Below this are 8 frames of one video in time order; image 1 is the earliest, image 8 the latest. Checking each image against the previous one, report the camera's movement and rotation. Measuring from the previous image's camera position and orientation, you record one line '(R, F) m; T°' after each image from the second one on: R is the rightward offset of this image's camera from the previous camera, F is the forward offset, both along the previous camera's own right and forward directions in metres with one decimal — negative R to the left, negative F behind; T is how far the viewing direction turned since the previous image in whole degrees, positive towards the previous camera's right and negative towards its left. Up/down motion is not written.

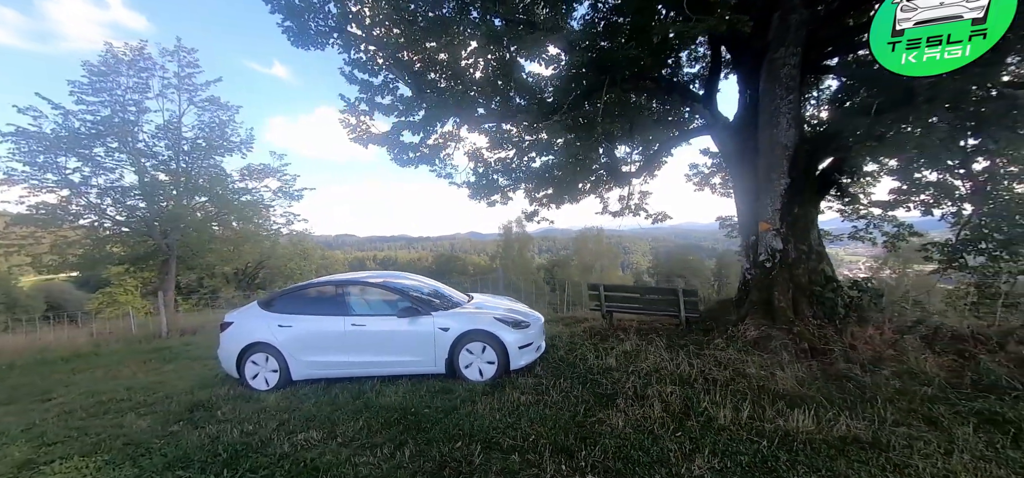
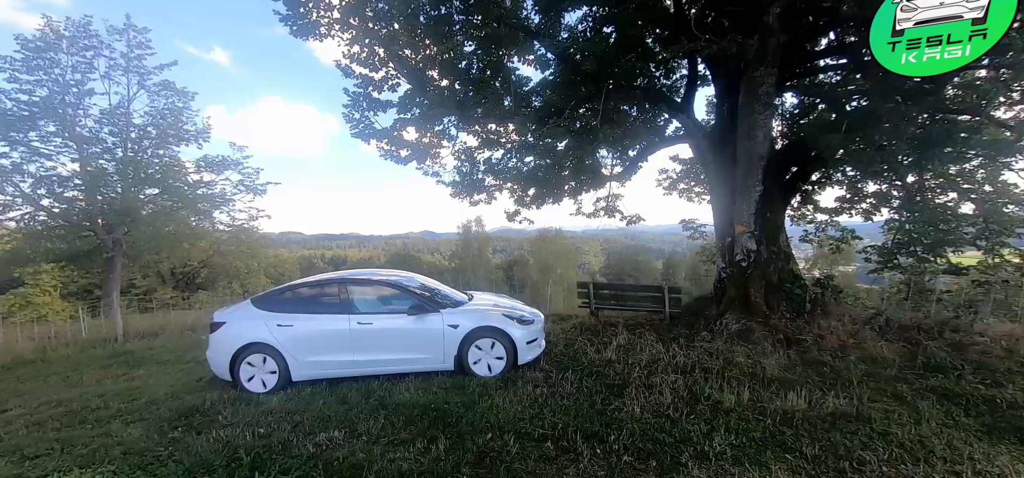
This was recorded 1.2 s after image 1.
(-0.7, -0.1) m; +6°
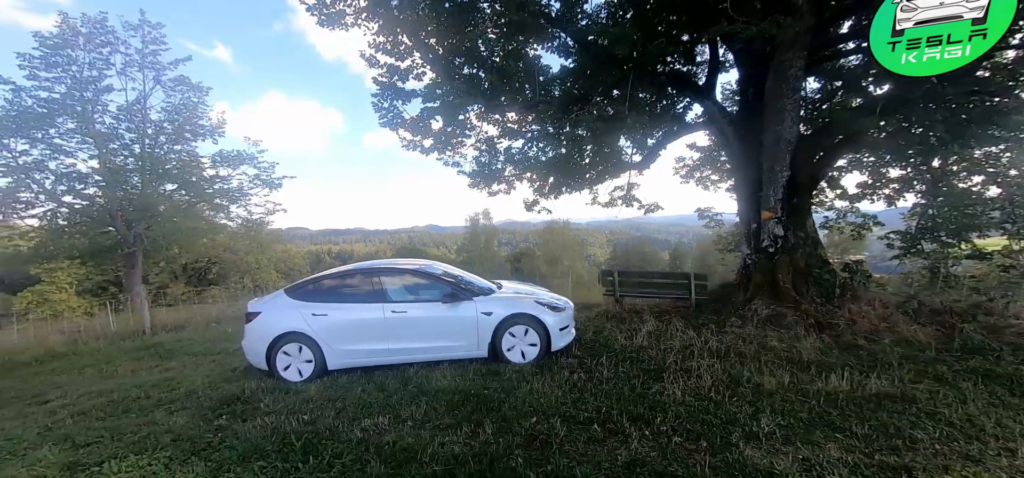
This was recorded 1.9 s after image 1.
(-0.4, 0.0) m; -1°
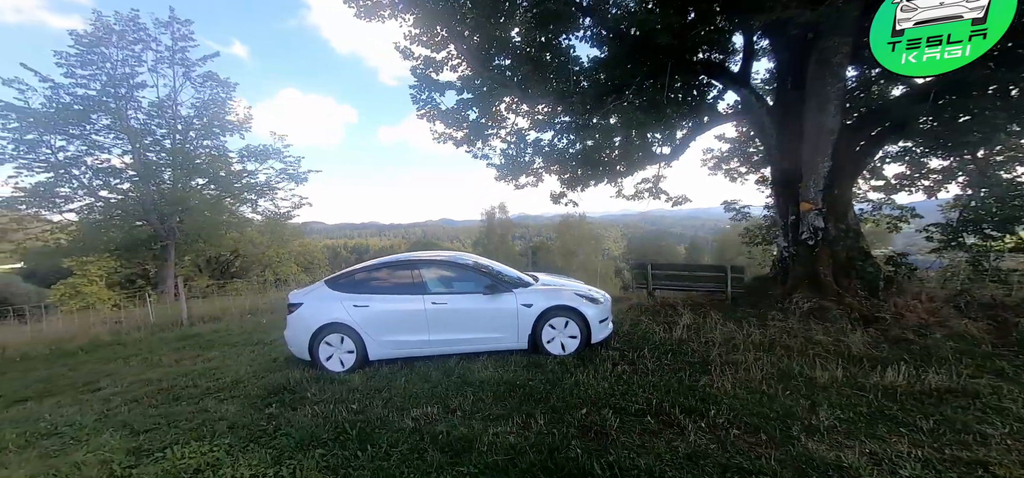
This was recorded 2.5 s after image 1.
(-0.4, 0.0) m; -2°
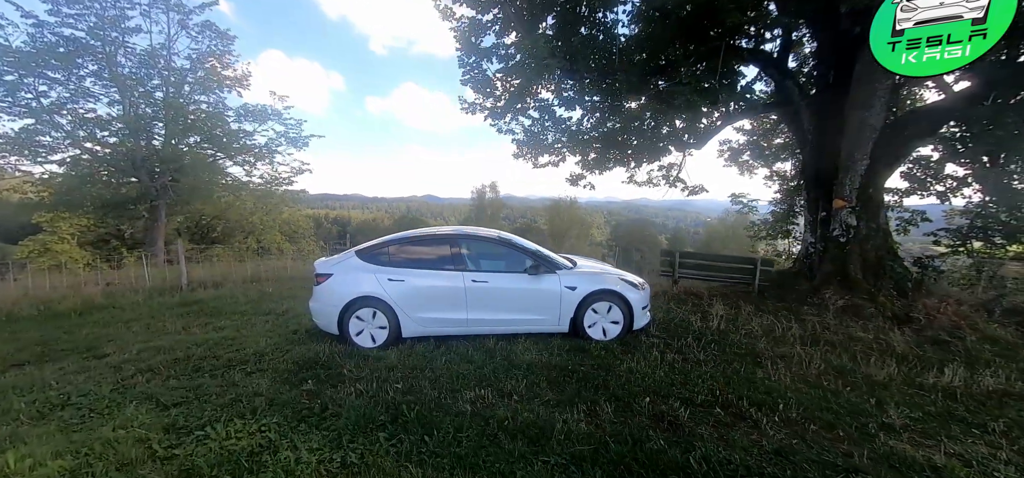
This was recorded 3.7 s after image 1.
(-0.8, +0.2) m; +3°
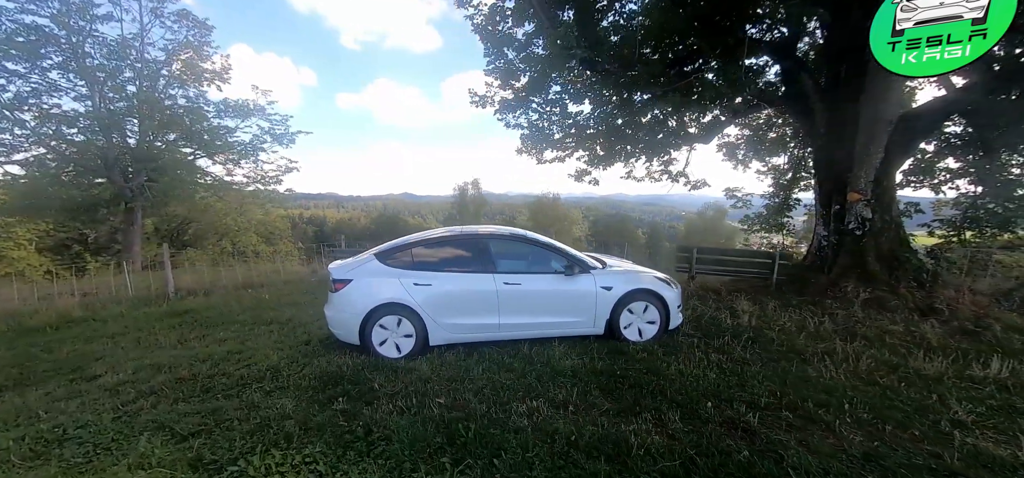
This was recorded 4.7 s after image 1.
(-0.6, +0.3) m; +3°
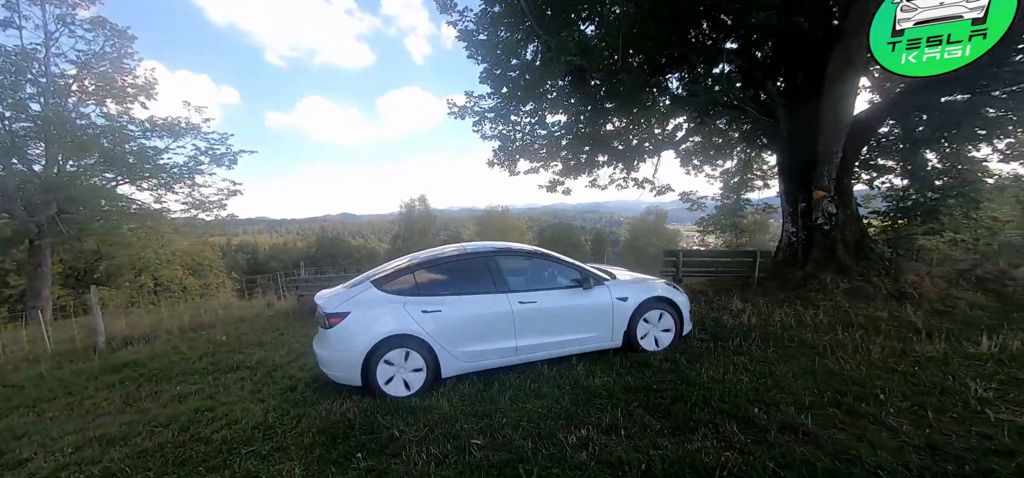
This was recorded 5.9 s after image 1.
(-0.7, +0.3) m; +7°
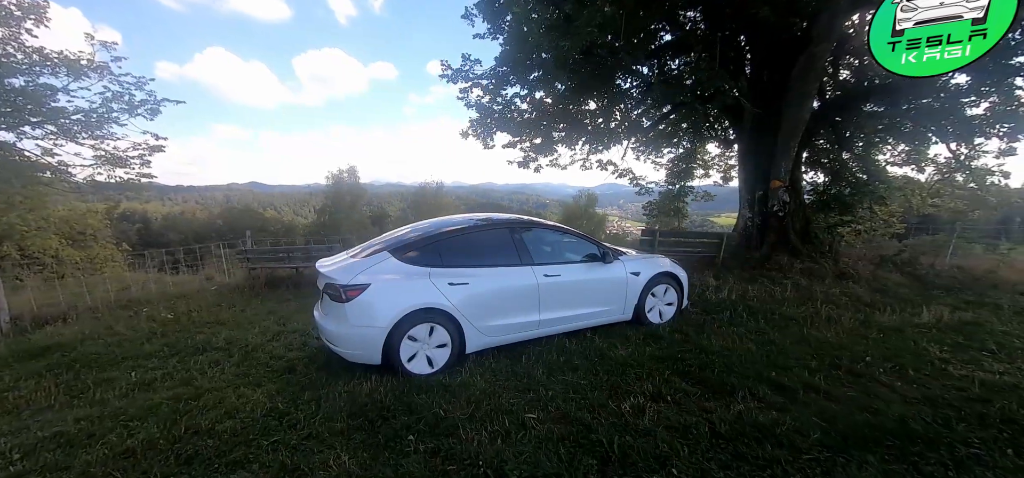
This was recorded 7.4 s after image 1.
(-1.0, +0.2) m; +10°
